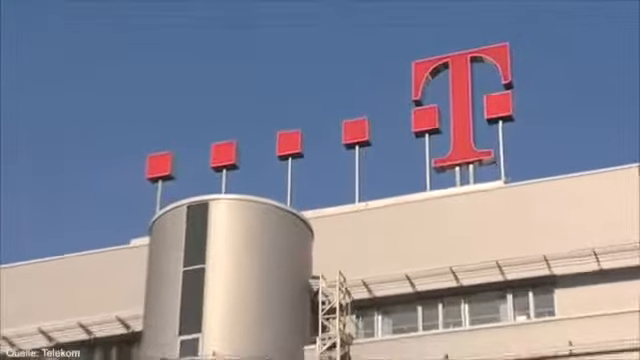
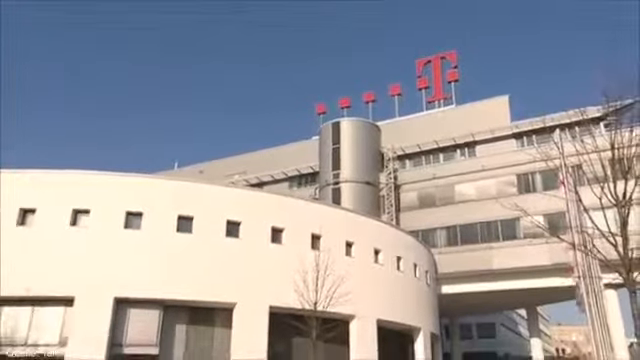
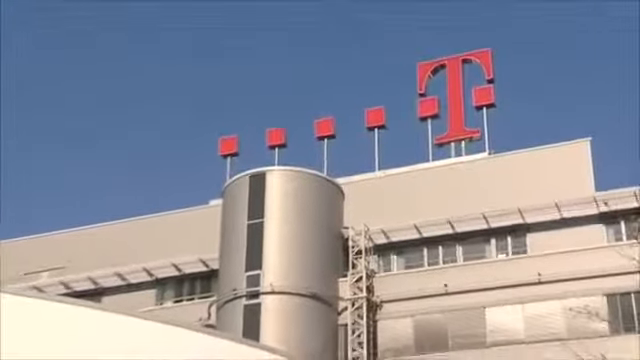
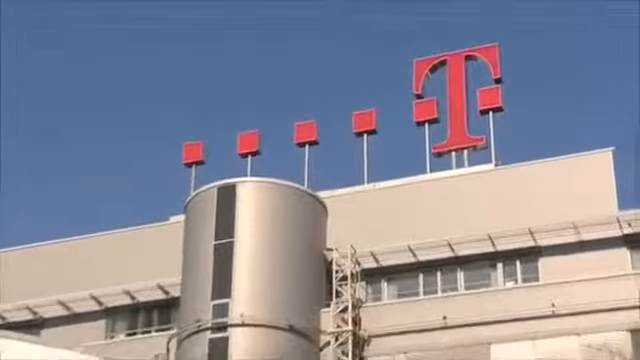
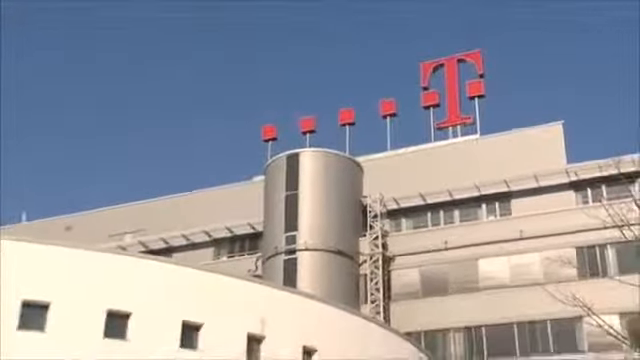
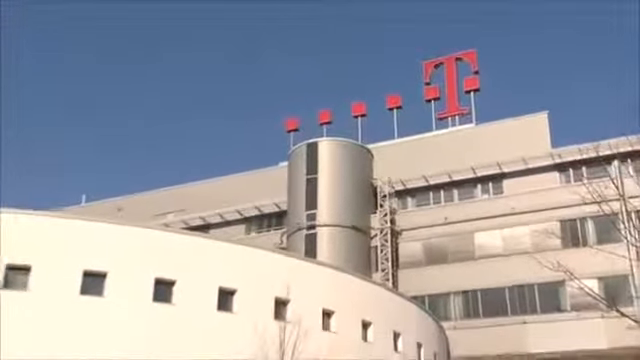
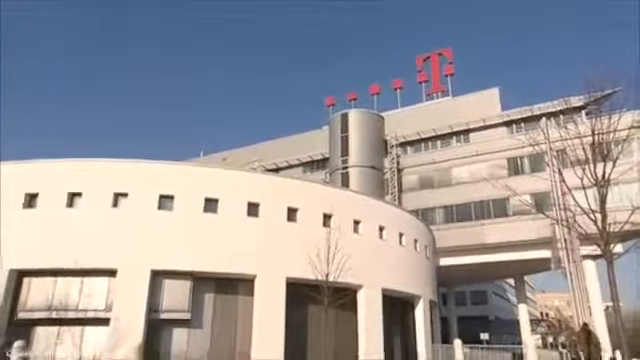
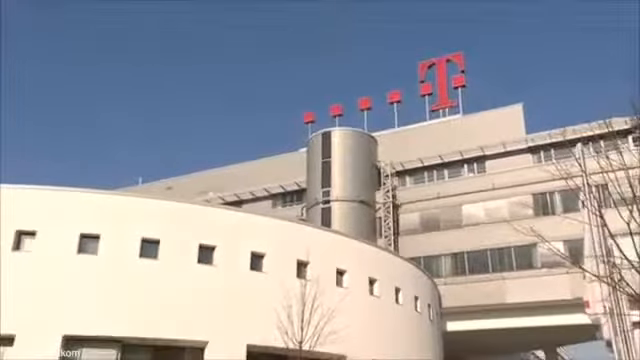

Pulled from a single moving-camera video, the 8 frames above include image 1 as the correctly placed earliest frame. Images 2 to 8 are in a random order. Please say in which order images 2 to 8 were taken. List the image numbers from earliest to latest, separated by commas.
4, 3, 5, 6, 8, 2, 7
